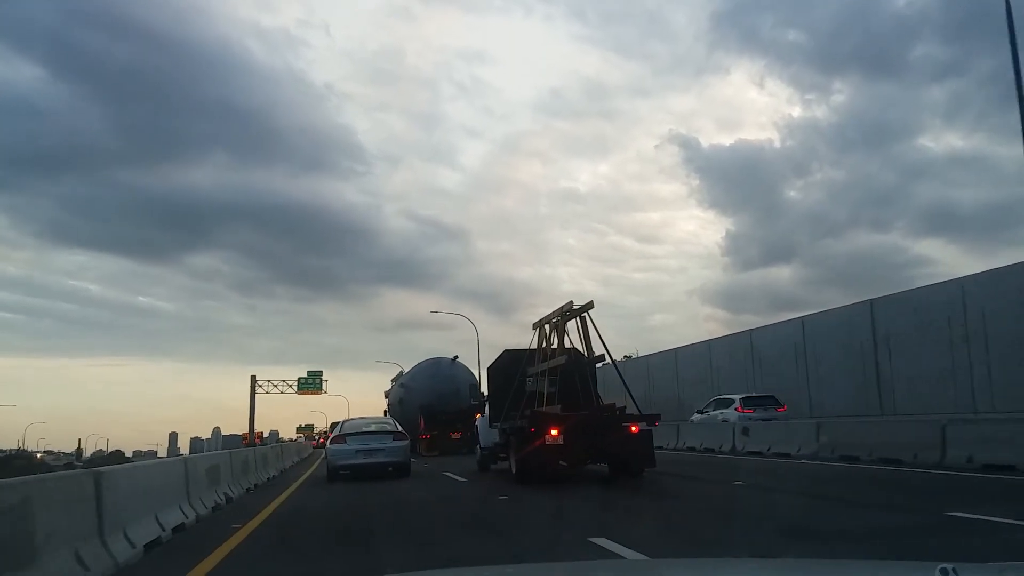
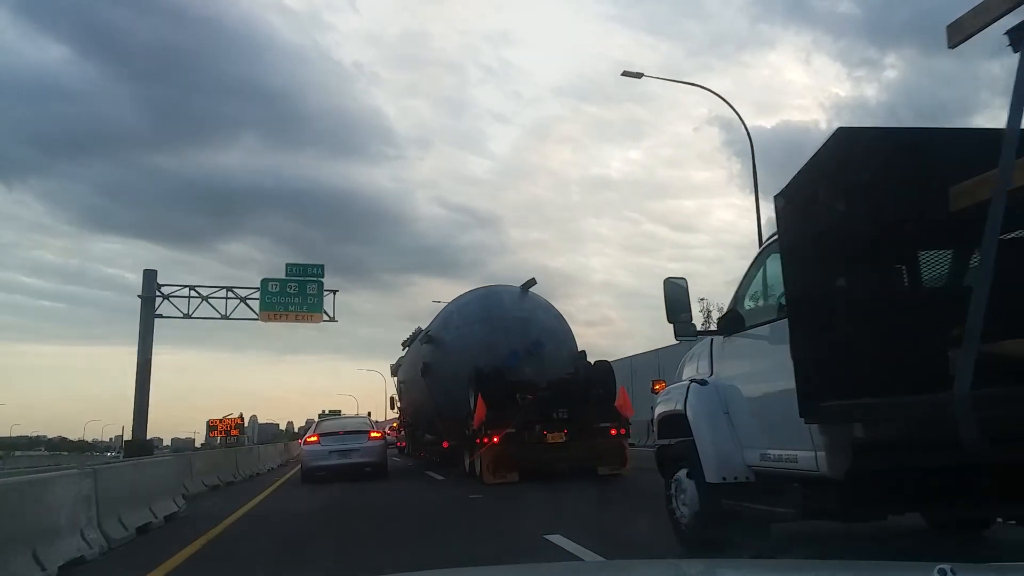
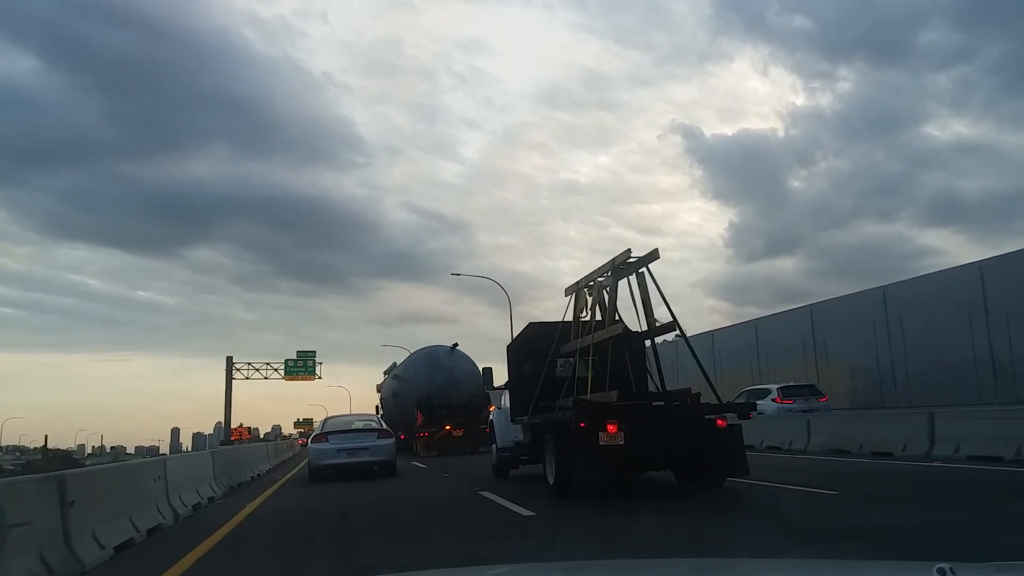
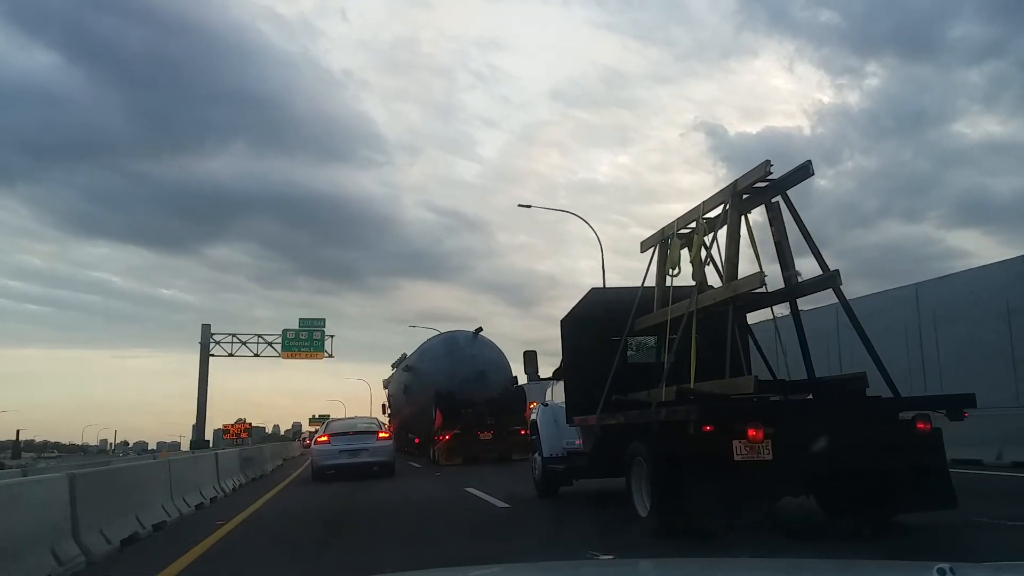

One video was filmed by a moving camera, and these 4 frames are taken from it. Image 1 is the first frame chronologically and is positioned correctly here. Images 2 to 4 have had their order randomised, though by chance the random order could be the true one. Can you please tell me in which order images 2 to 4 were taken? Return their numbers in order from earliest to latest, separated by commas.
3, 4, 2
